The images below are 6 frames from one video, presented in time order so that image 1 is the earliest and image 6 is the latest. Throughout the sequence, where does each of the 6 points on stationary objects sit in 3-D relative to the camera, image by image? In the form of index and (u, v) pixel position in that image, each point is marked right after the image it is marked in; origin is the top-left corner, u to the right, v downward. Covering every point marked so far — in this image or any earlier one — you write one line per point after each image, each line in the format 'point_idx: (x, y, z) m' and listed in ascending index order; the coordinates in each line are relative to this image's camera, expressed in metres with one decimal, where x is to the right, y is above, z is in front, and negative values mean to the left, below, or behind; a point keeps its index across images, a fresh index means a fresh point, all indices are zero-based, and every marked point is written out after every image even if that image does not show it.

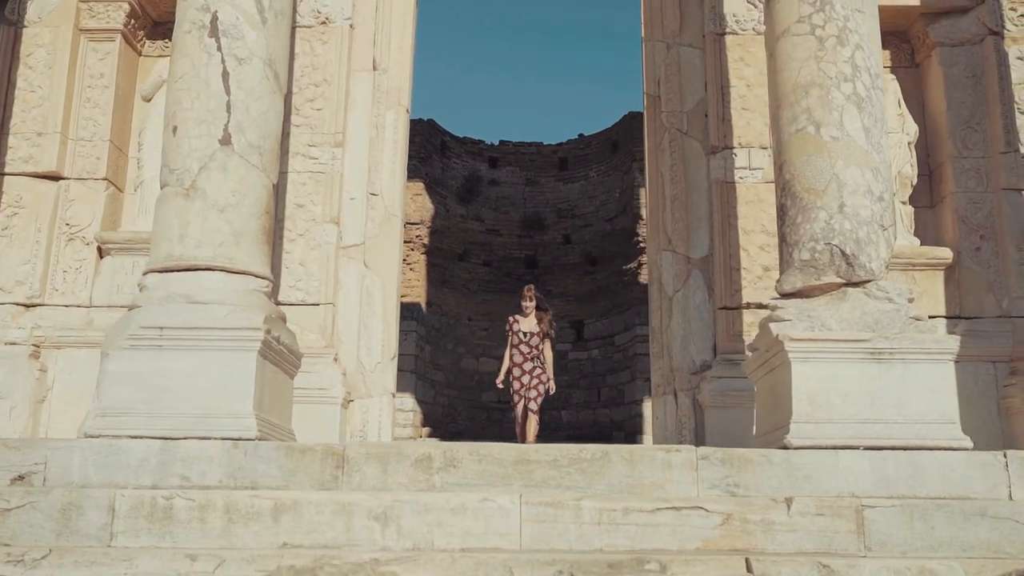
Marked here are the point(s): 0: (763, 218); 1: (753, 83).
0: (+1.9, +0.5, +7.5) m
1: (+1.8, +1.6, +7.7) m
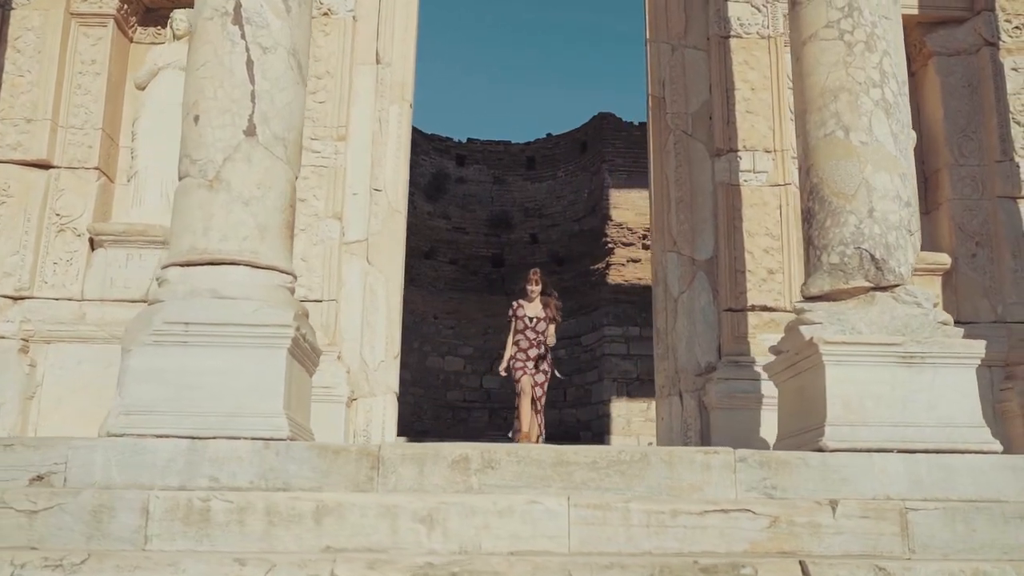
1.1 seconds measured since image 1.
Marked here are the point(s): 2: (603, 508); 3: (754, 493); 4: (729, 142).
0: (+1.9, +0.5, +7.5) m
1: (+1.9, +1.6, +7.8) m
2: (+0.4, -1.0, +4.4) m
3: (+1.1, -1.0, +4.8) m
4: (+1.6, +1.1, +7.7) m
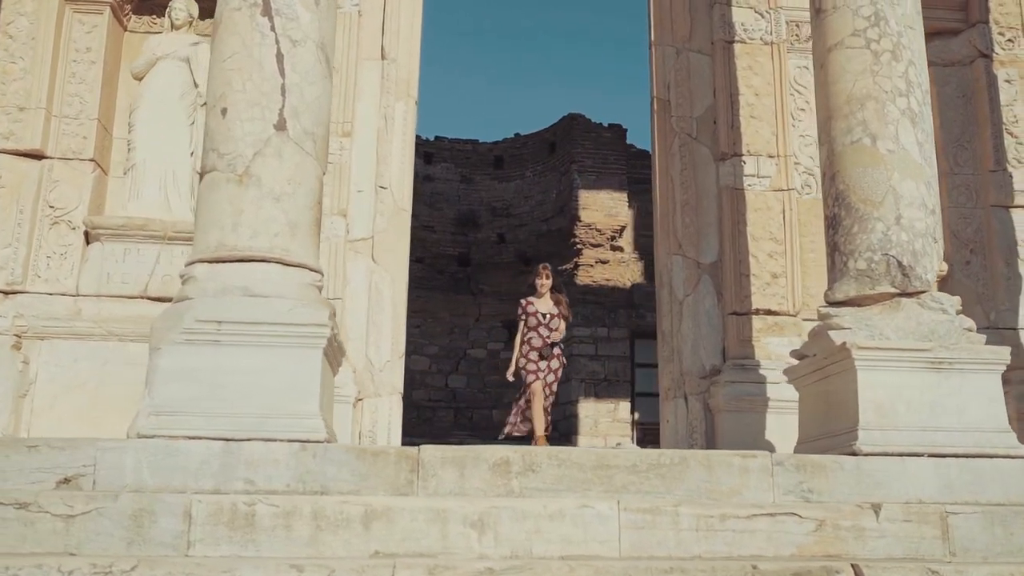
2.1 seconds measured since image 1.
0: (+1.9, +0.5, +7.6) m
1: (+1.9, +1.5, +7.8) m
2: (+0.6, -1.0, +4.4) m
3: (+1.3, -1.0, +4.8) m
4: (+1.7, +1.1, +7.7) m
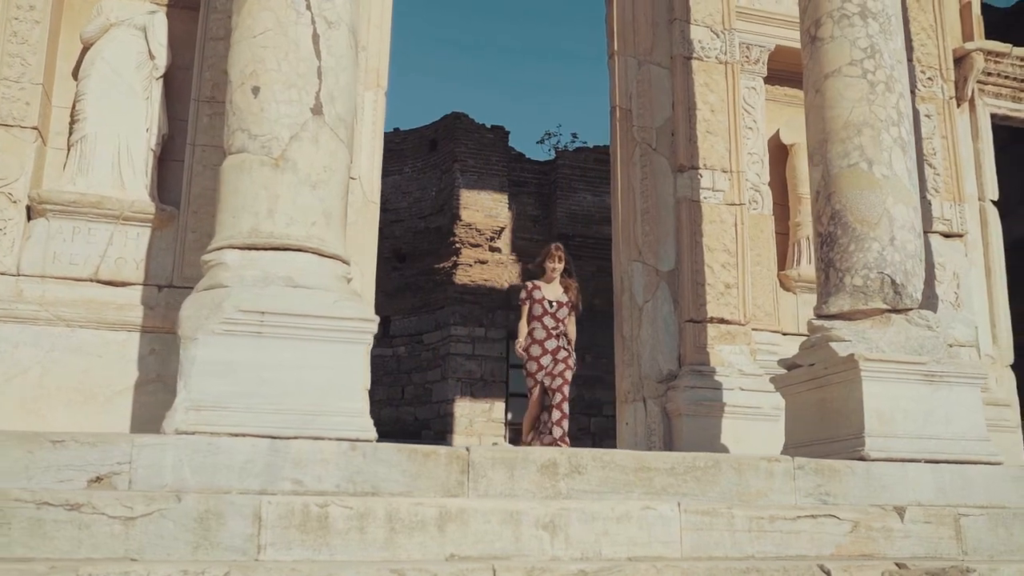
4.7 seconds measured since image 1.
0: (+1.7, +0.4, +7.9) m
1: (+1.6, +1.5, +8.2) m
2: (+0.9, -1.0, +4.5) m
3: (+1.5, -1.1, +5.1) m
4: (+1.4, +1.0, +8.0) m
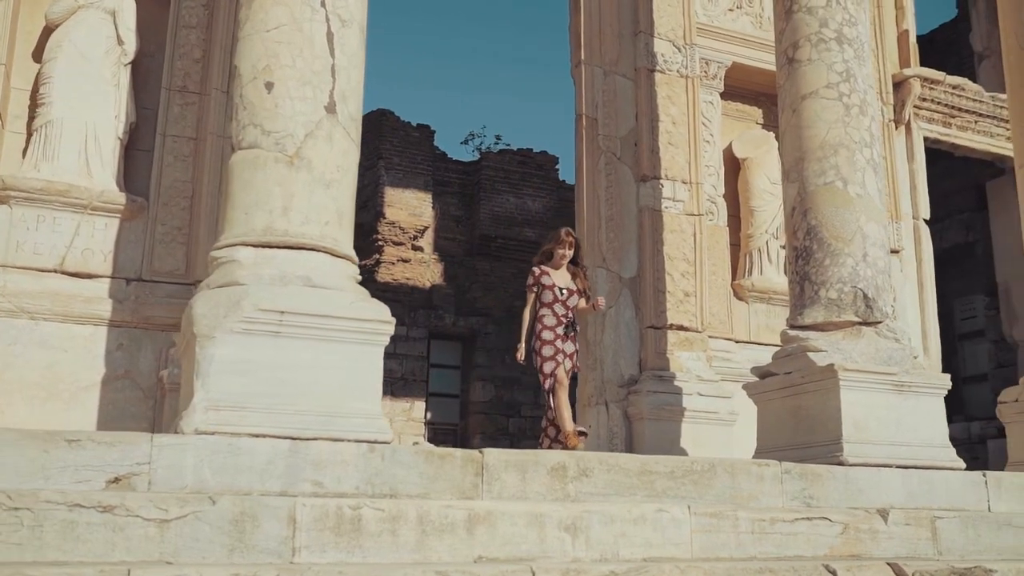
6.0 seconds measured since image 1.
0: (+1.4, +0.3, +8.2) m
1: (+1.4, +1.4, +8.4) m
2: (+0.9, -1.1, +4.7) m
3: (+1.5, -1.1, +5.3) m
4: (+1.2, +1.0, +8.2) m
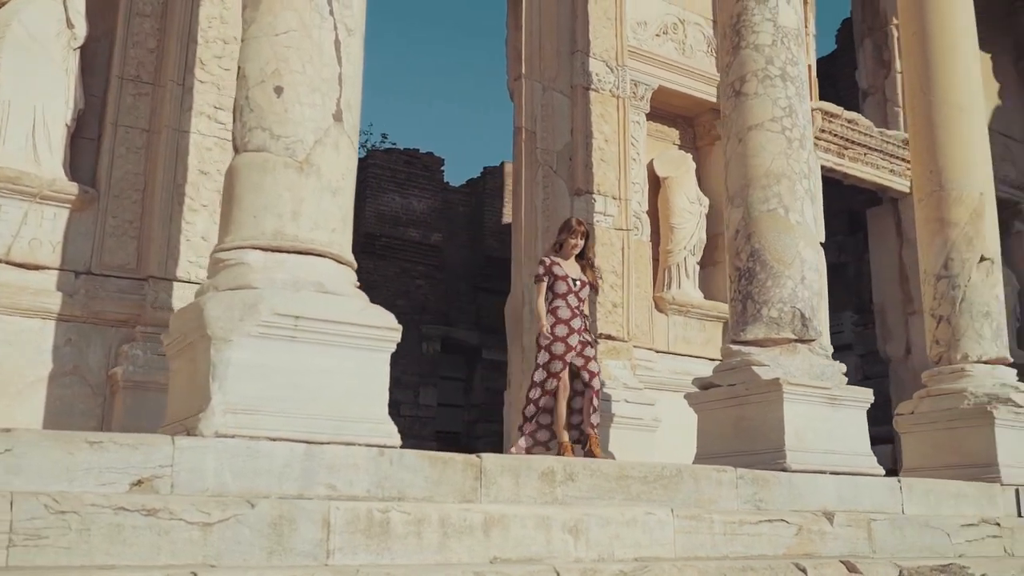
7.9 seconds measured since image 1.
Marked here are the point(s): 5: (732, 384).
0: (+0.8, +0.2, +8.6) m
1: (+0.8, +1.3, +8.8) m
2: (+0.9, -1.2, +5.0) m
3: (+1.4, -1.2, +5.8) m
4: (+0.6, +0.9, +8.6) m
5: (+1.4, -0.6, +6.6) m
